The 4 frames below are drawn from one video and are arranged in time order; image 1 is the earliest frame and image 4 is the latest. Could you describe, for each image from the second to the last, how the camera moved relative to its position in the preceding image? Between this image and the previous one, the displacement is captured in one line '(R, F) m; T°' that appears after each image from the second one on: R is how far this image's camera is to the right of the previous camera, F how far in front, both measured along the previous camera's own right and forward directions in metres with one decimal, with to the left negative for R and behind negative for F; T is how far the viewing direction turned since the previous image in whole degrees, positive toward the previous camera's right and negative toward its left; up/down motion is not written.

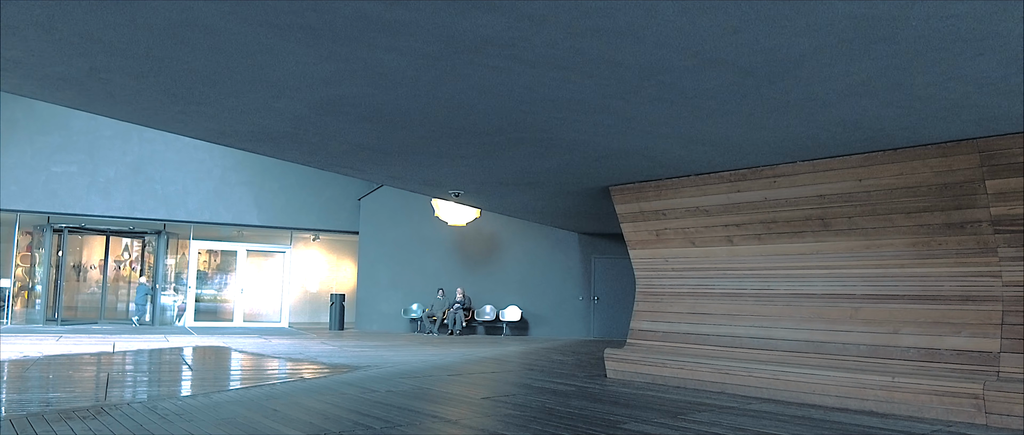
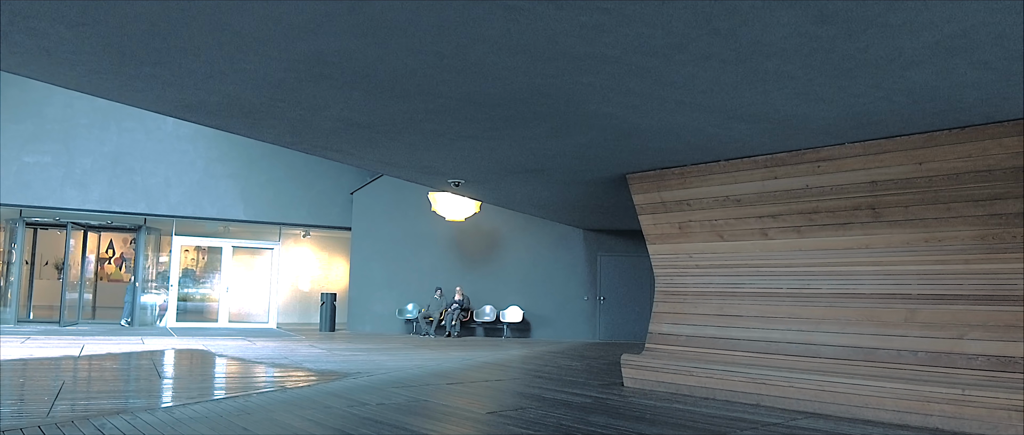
(-0.1, +1.0) m; 0°
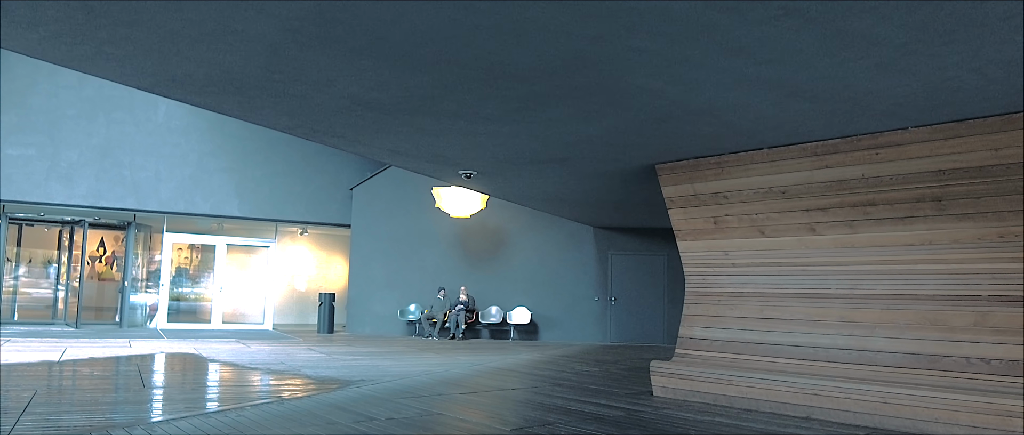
(-0.2, +0.7) m; 0°
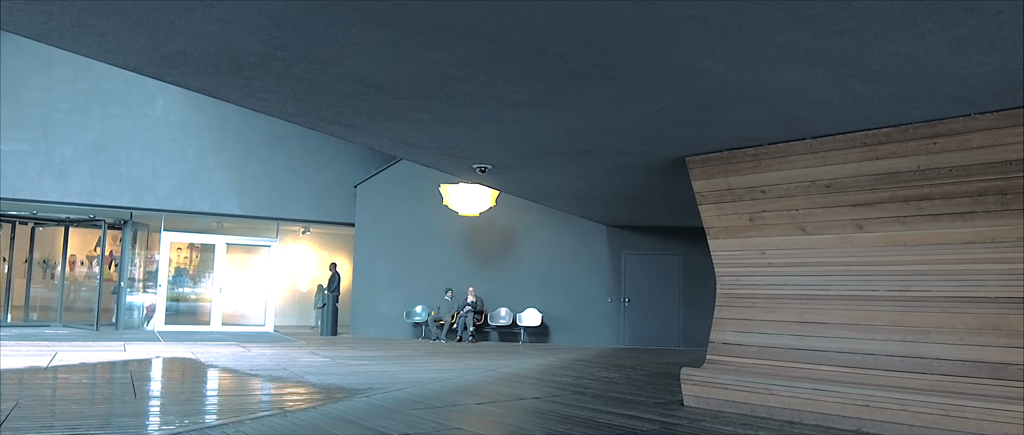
(-0.2, +0.5) m; 0°
